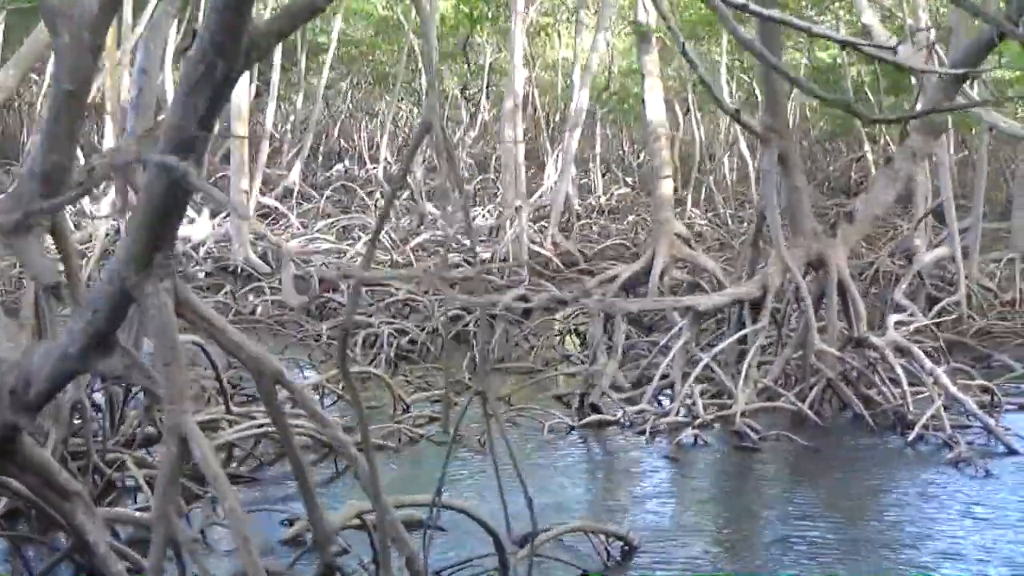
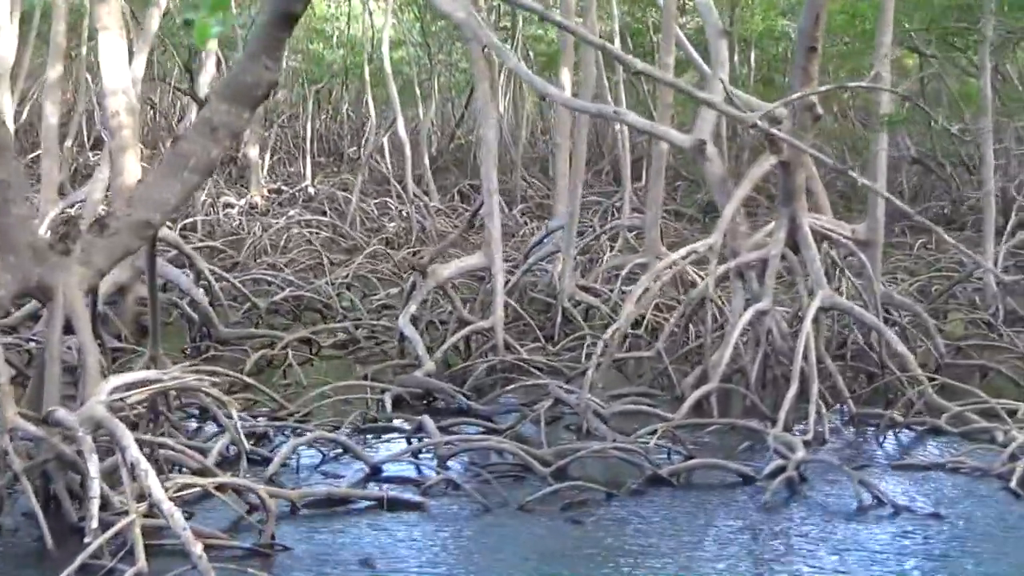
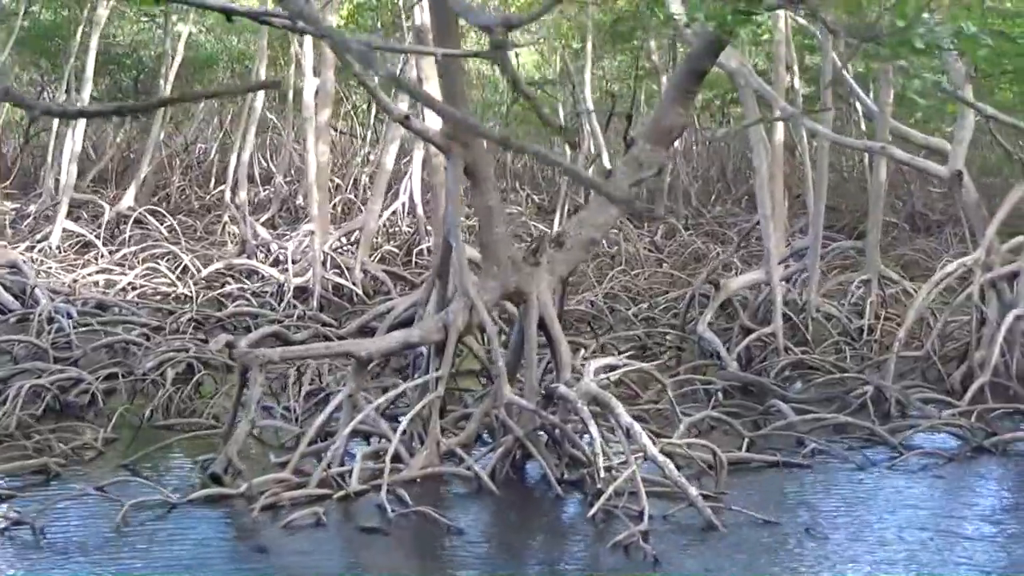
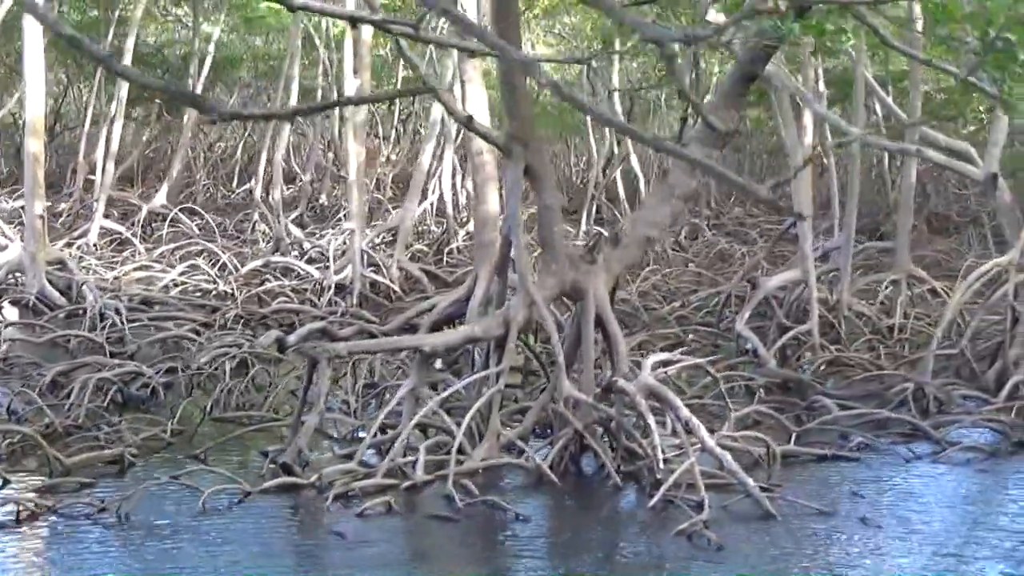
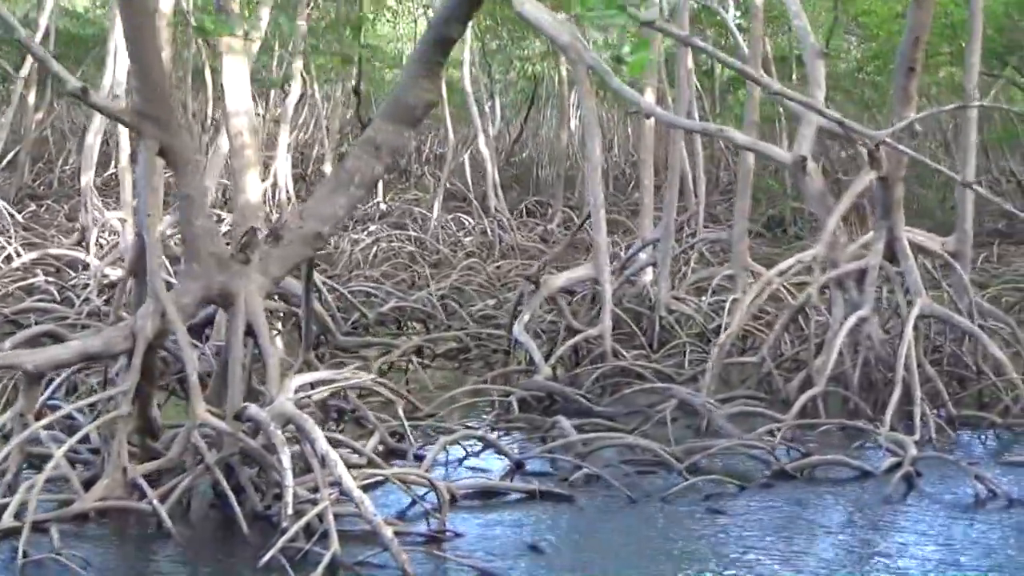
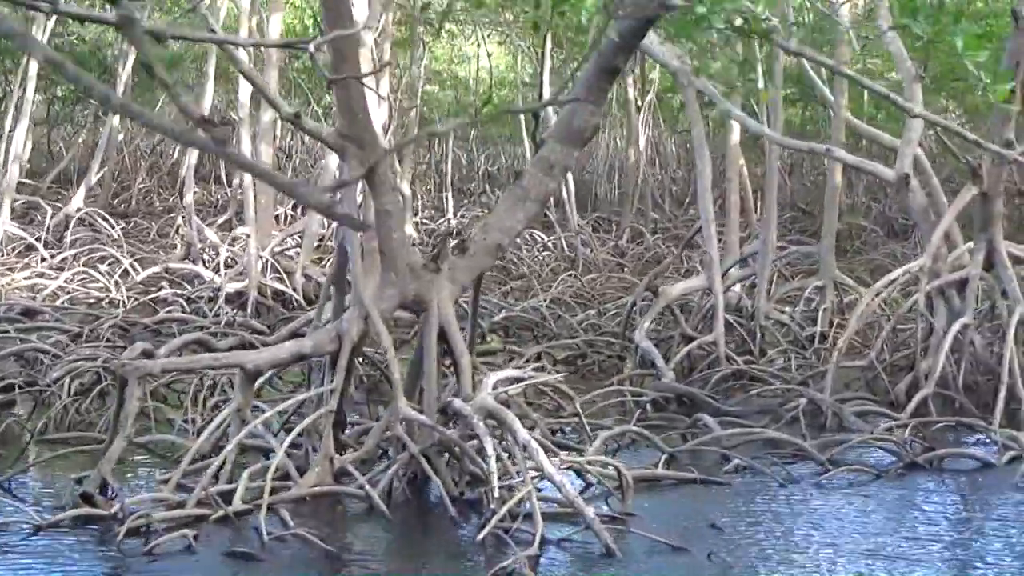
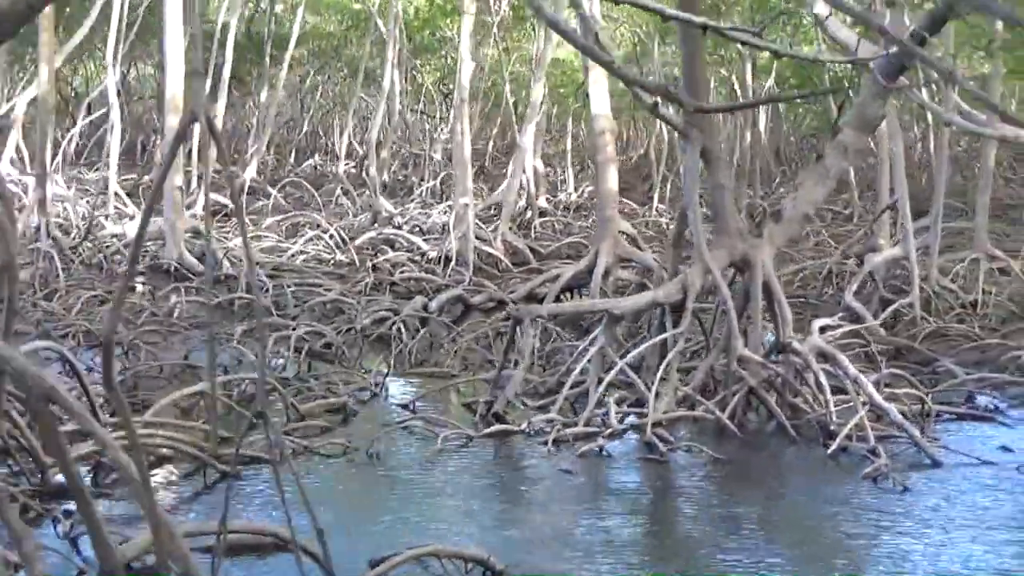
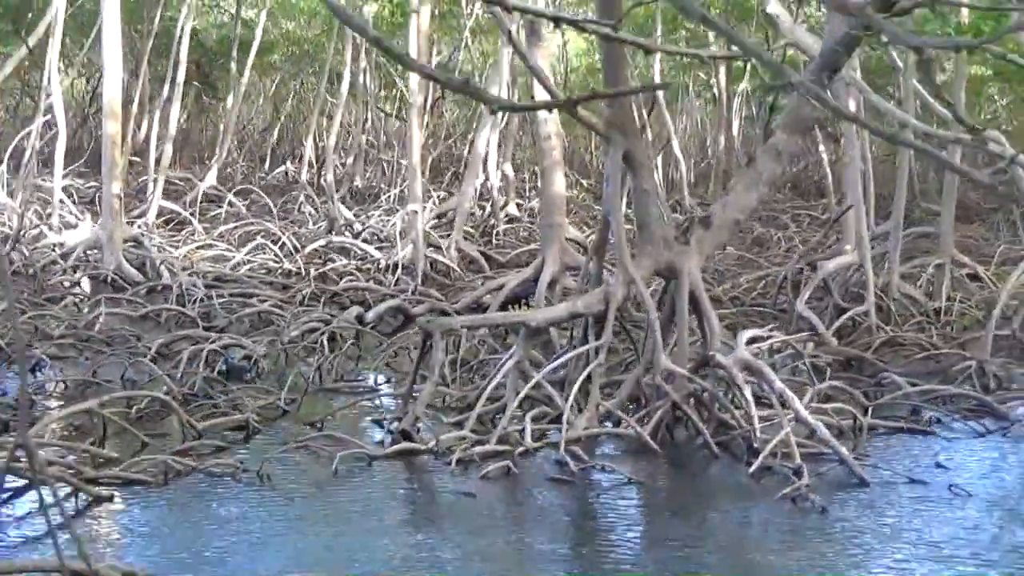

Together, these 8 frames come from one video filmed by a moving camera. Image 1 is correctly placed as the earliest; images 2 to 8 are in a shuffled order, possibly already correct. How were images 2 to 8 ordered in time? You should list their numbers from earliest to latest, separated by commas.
7, 8, 4, 3, 6, 5, 2
